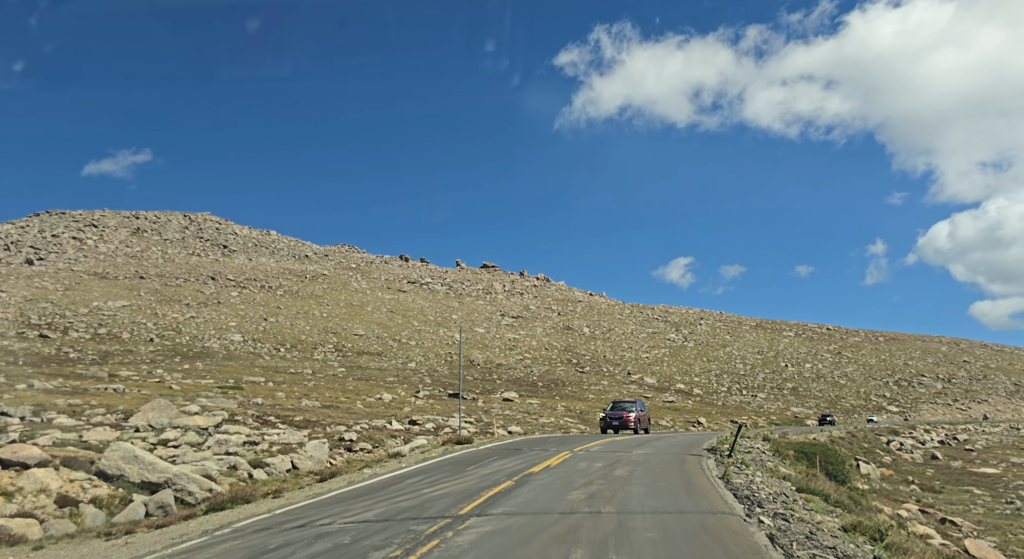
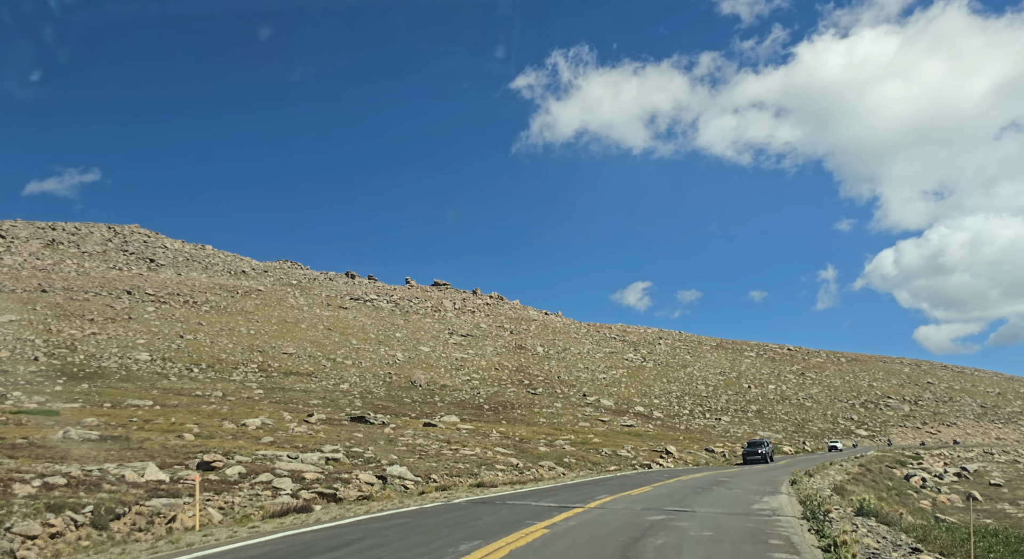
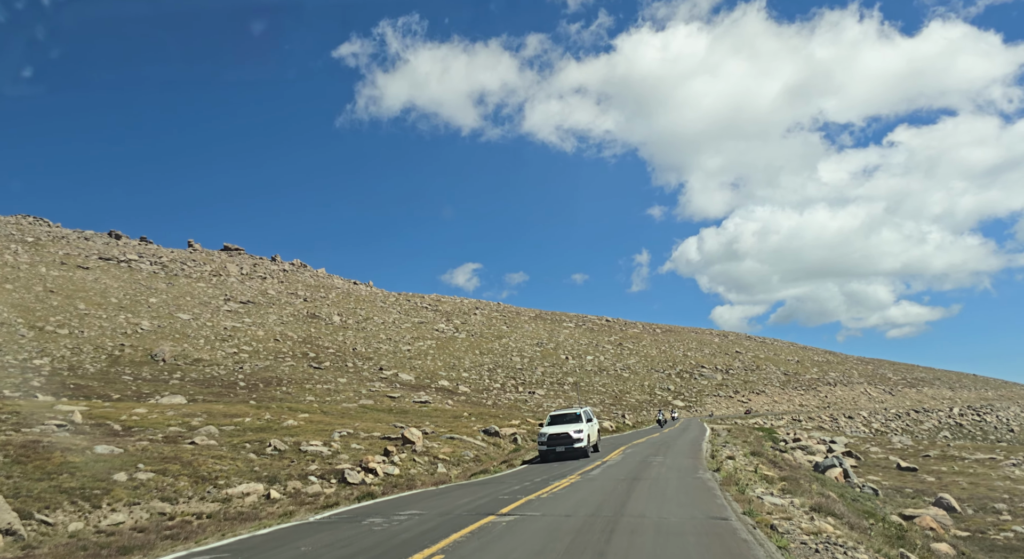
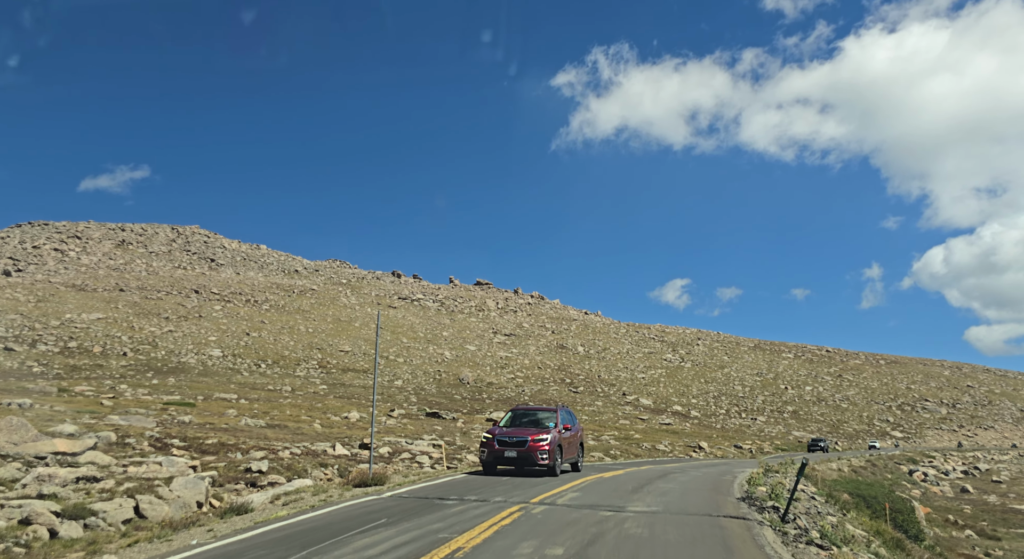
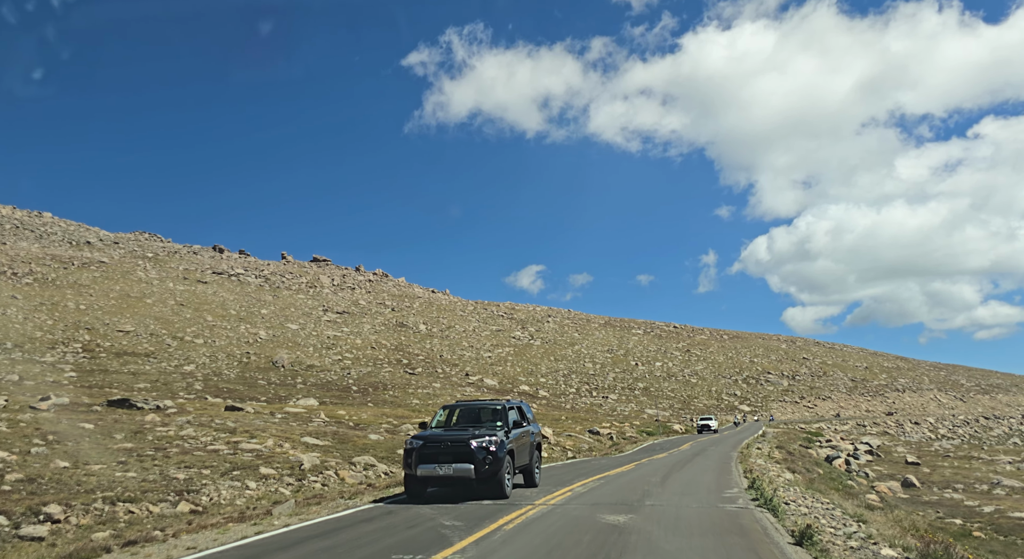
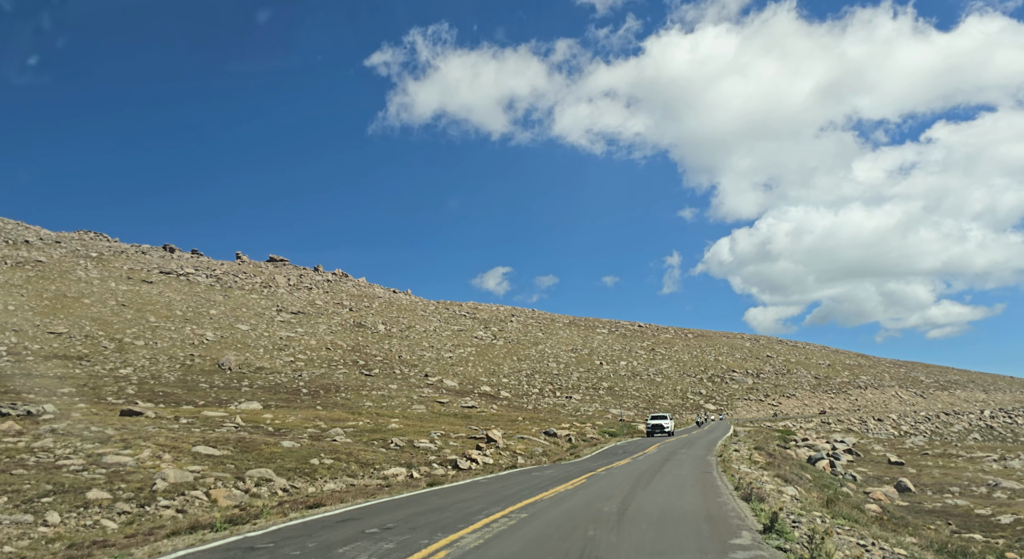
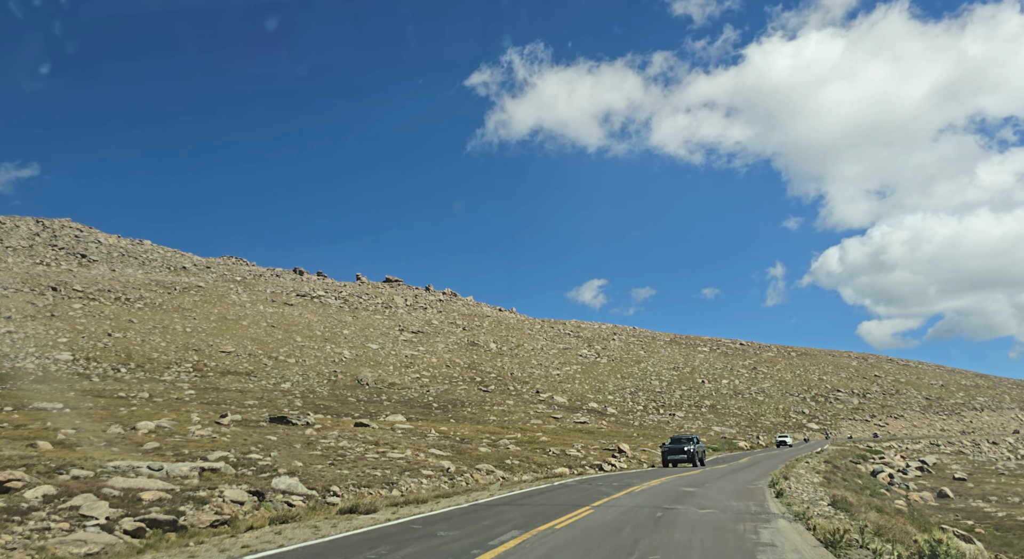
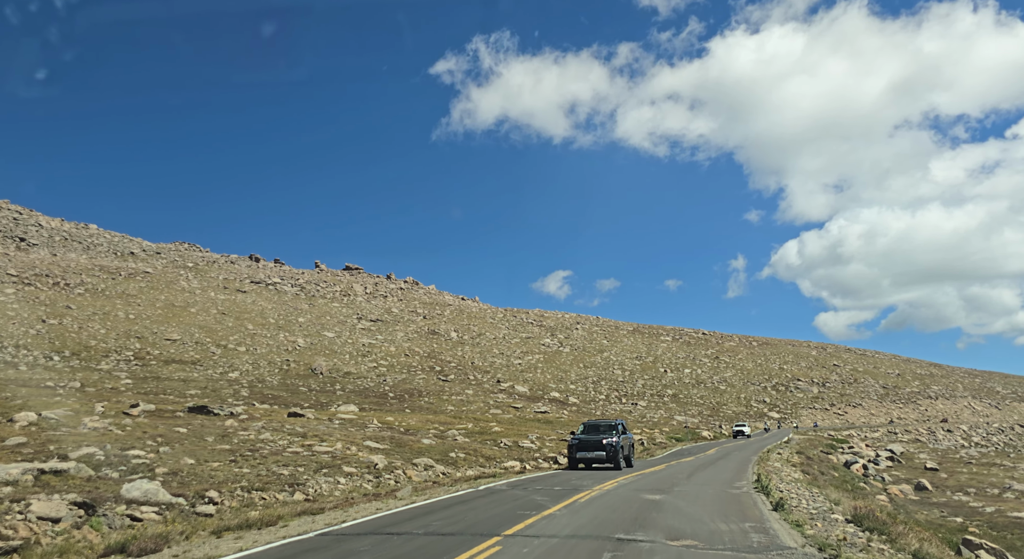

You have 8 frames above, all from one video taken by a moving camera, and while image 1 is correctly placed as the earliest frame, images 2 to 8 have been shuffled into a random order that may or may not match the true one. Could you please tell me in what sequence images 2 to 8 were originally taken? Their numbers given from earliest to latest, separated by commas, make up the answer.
4, 2, 7, 8, 5, 6, 3
